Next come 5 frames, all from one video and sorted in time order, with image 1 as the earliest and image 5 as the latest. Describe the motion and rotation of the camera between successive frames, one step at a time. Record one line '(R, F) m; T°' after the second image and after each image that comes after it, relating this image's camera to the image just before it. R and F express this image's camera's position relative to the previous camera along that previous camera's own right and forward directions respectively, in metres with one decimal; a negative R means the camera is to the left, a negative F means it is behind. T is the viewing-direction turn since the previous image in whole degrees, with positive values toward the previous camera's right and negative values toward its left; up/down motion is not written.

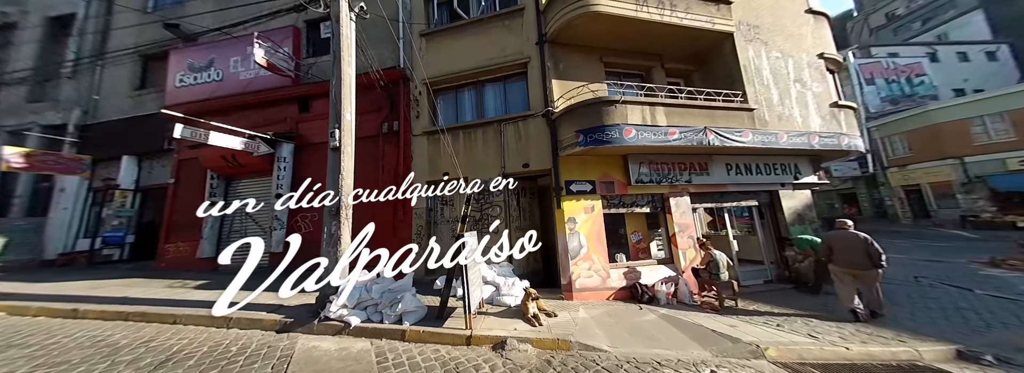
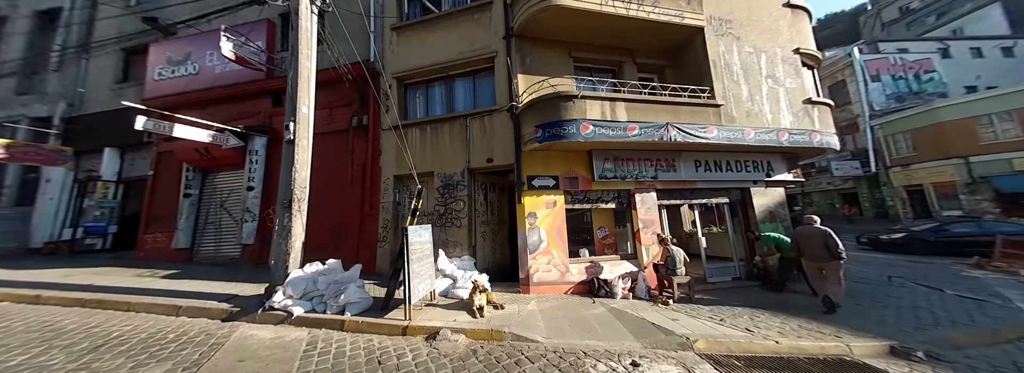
(+1.0, 0.0) m; -1°
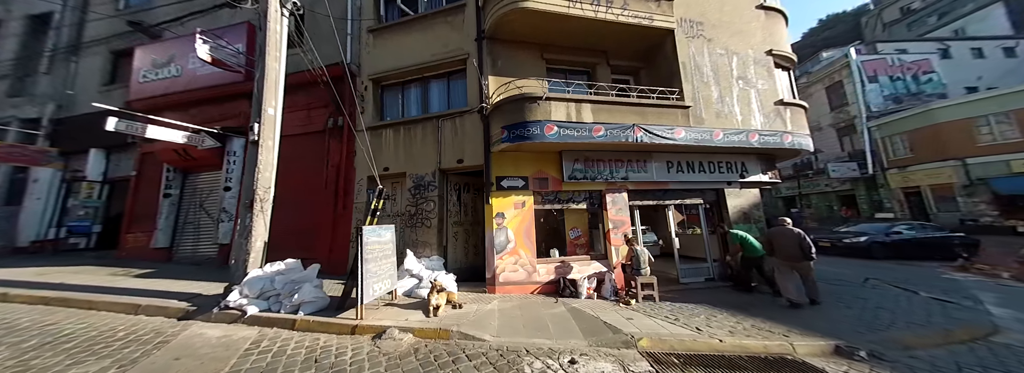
(+0.8, -0.1) m; 0°
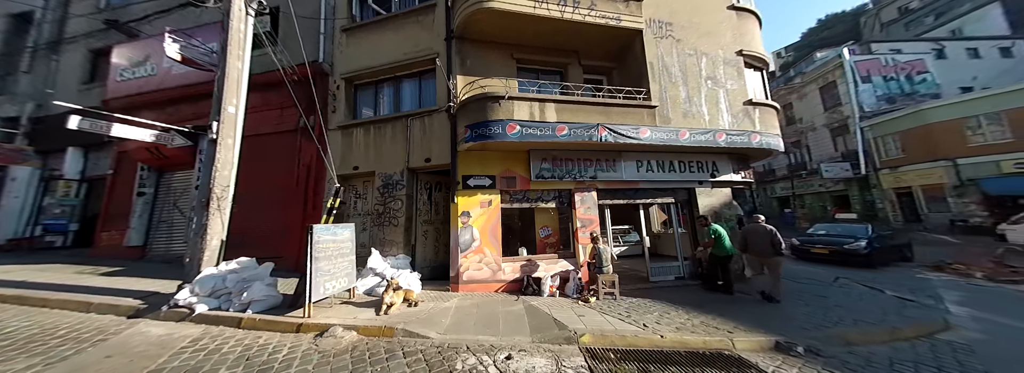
(+0.8, 0.0) m; 0°
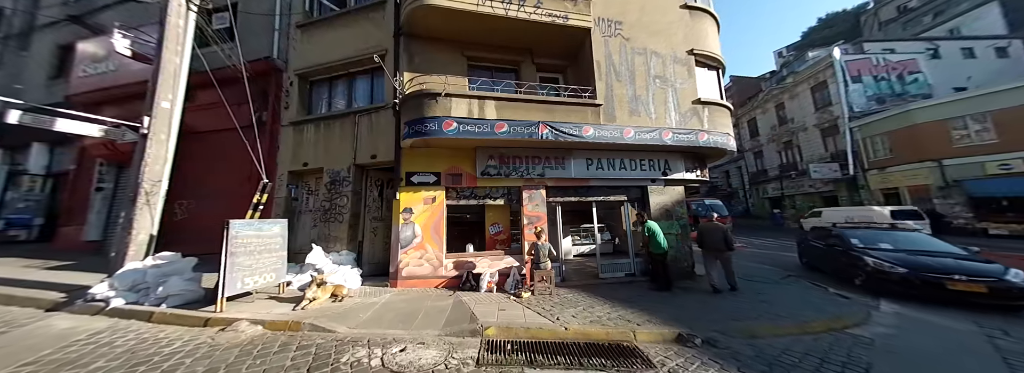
(+1.4, 0.0) m; 0°
